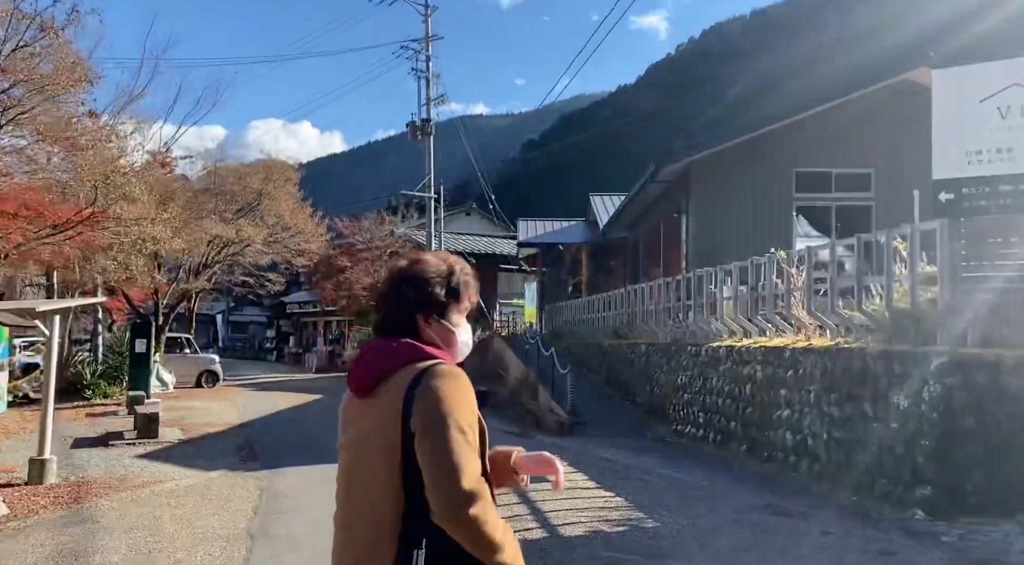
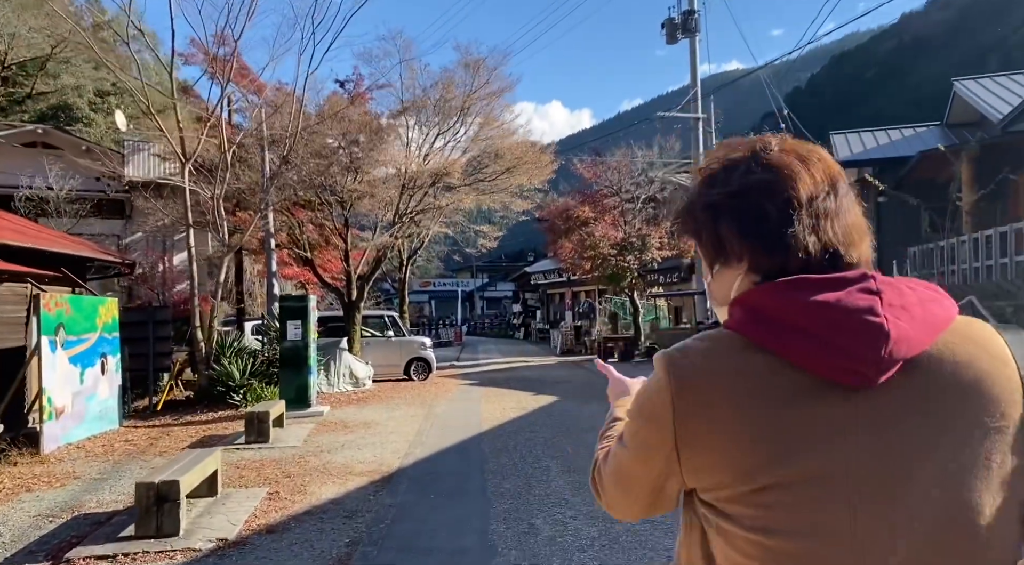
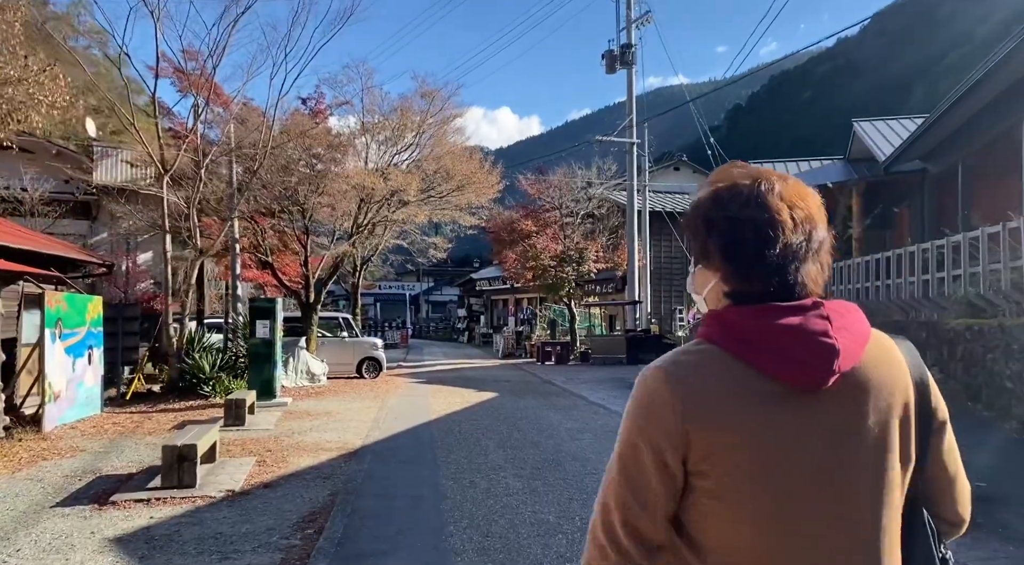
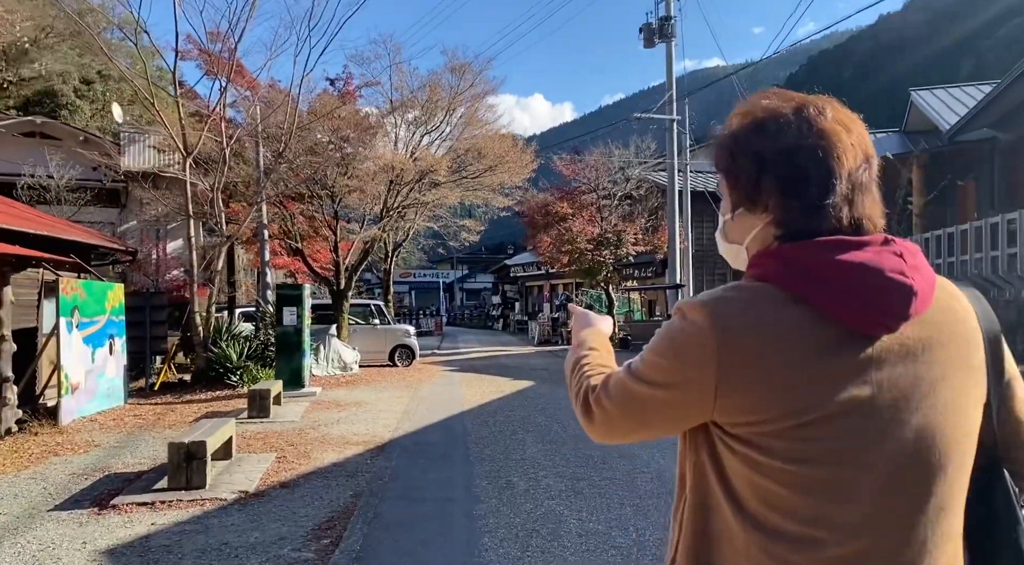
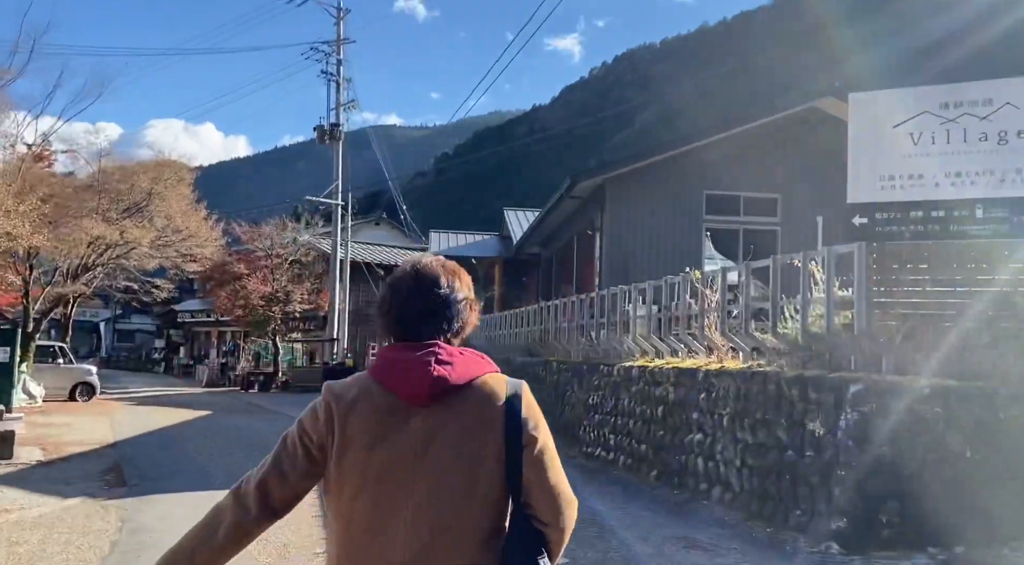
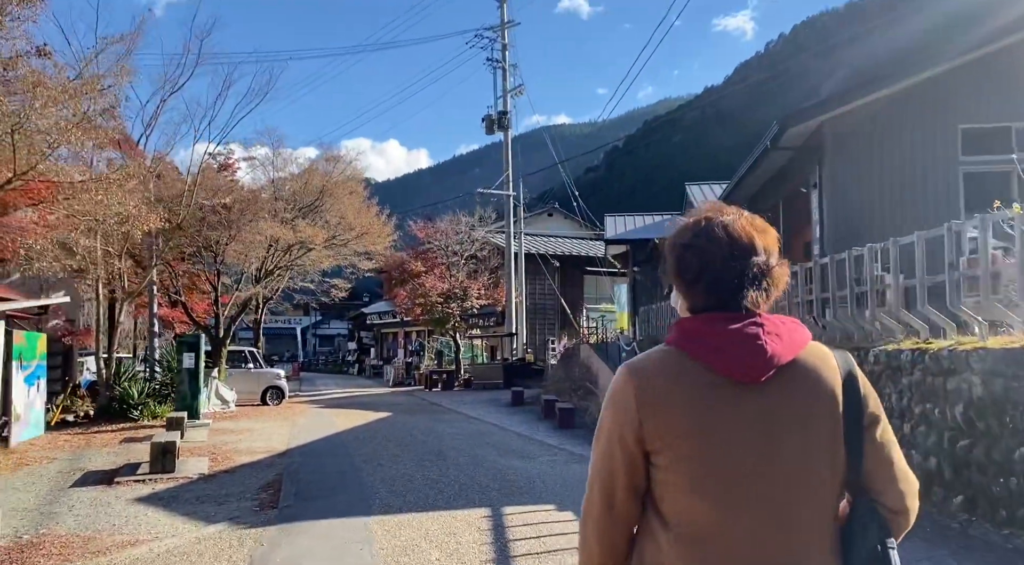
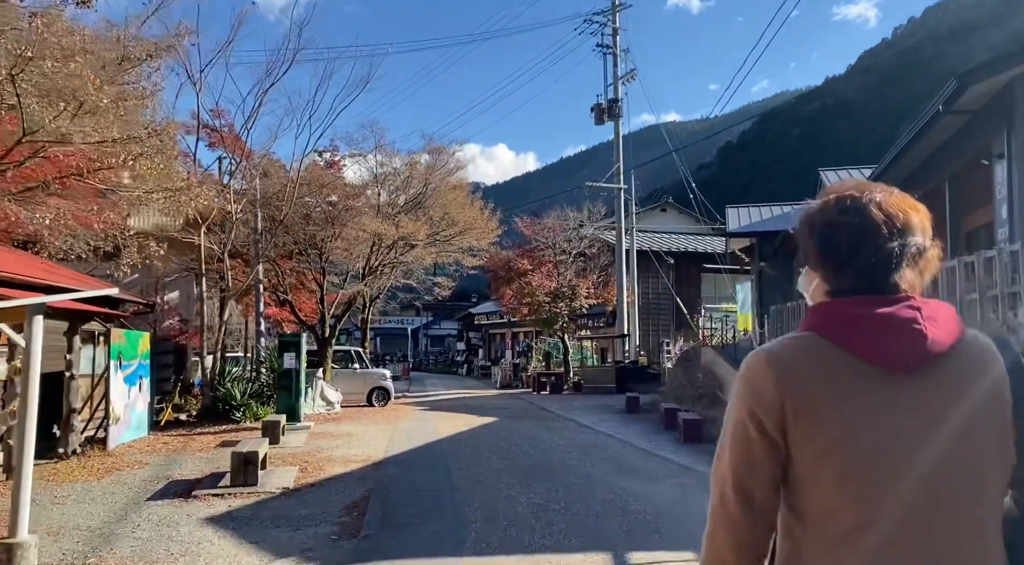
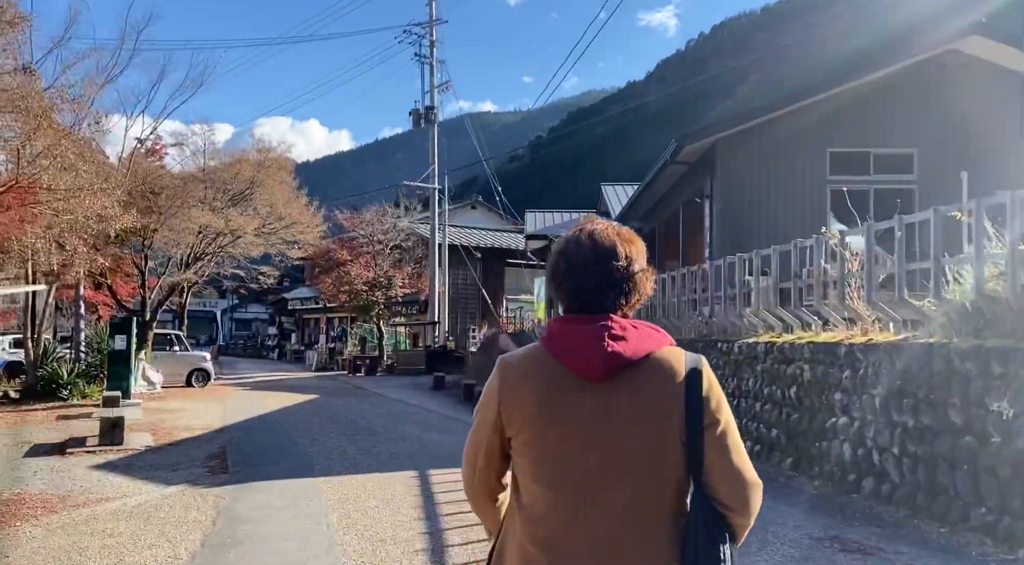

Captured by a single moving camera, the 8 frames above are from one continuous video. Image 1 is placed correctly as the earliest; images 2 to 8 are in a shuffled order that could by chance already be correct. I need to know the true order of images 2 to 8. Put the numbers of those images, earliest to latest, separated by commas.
5, 8, 6, 7, 3, 4, 2
